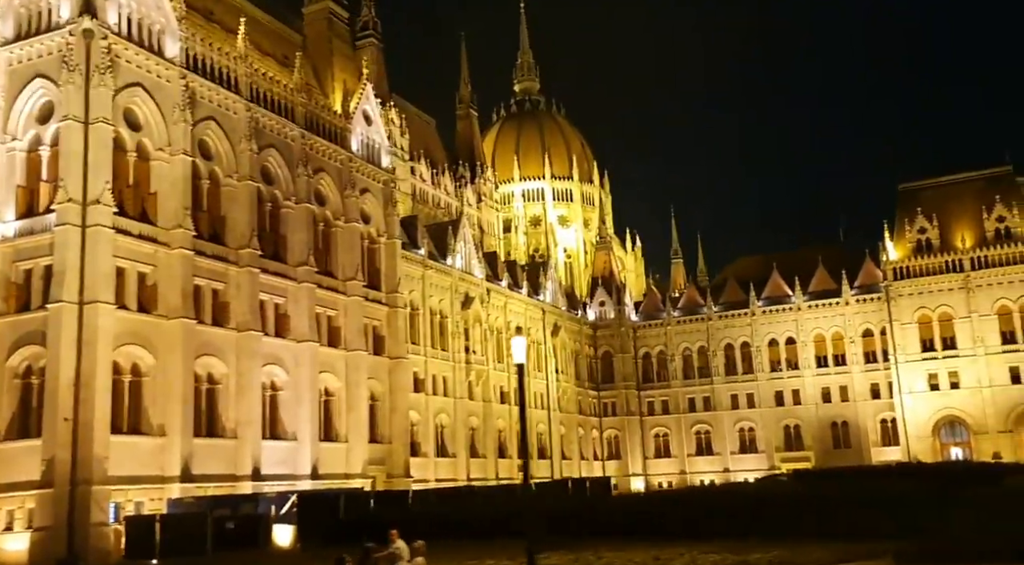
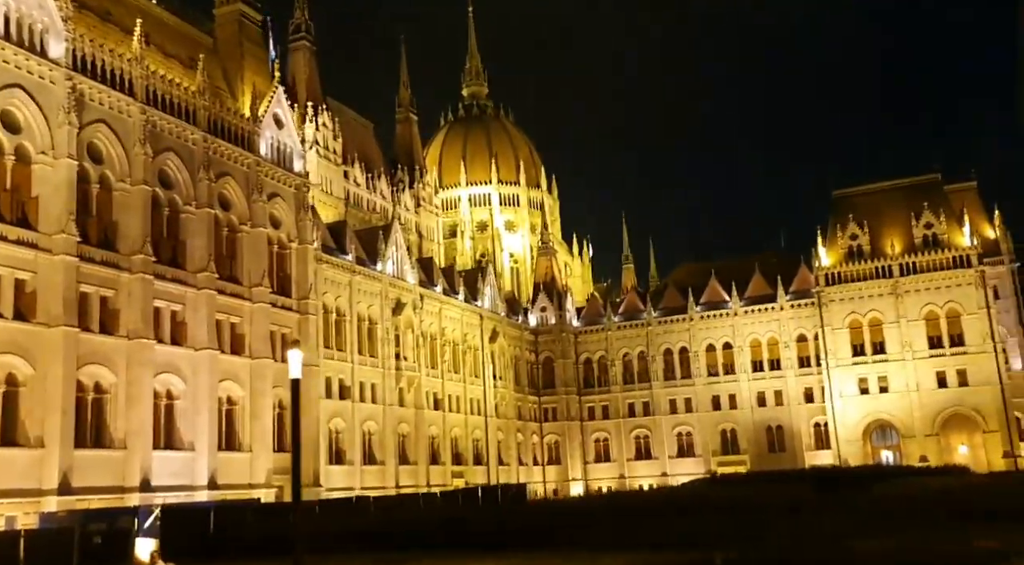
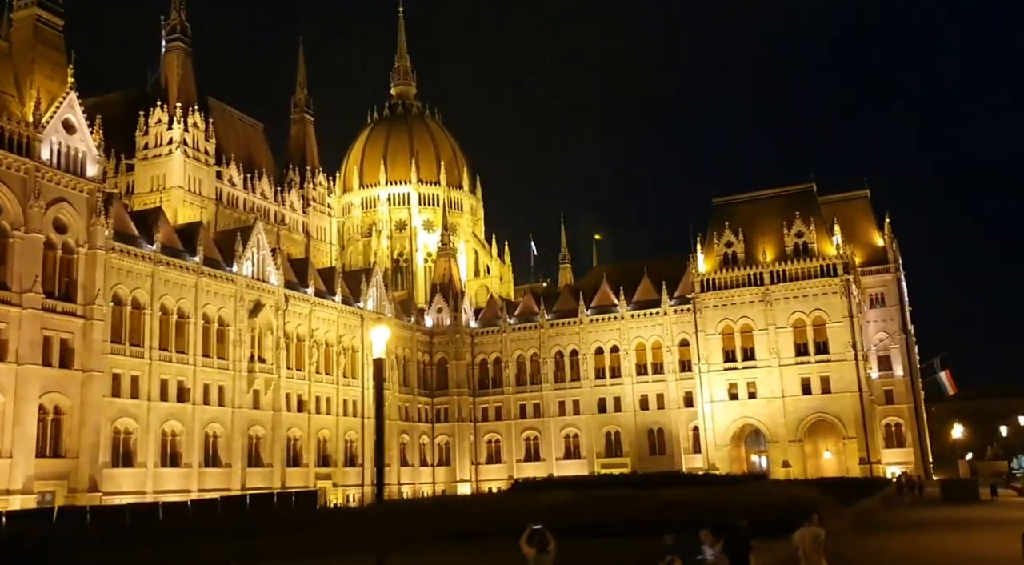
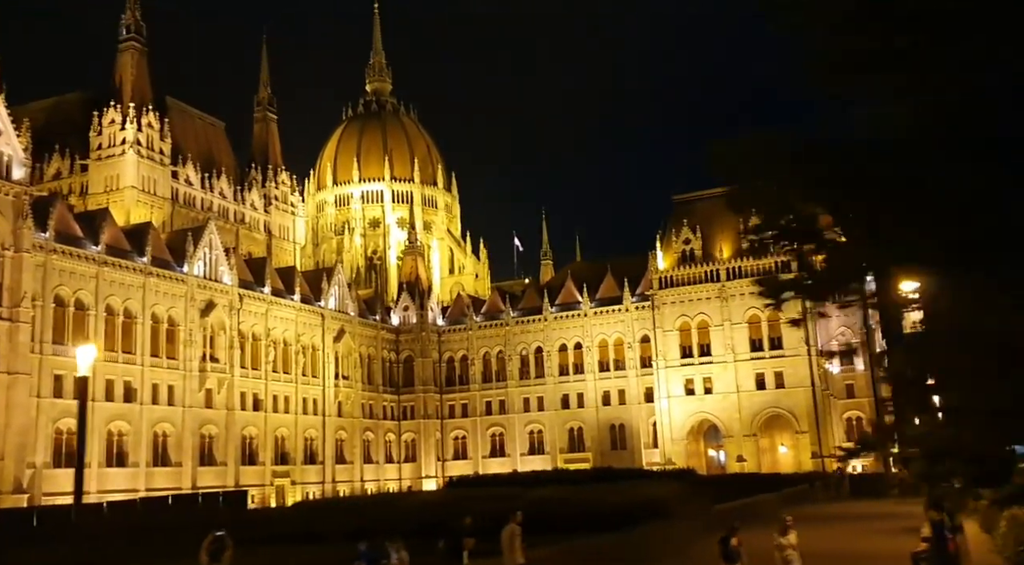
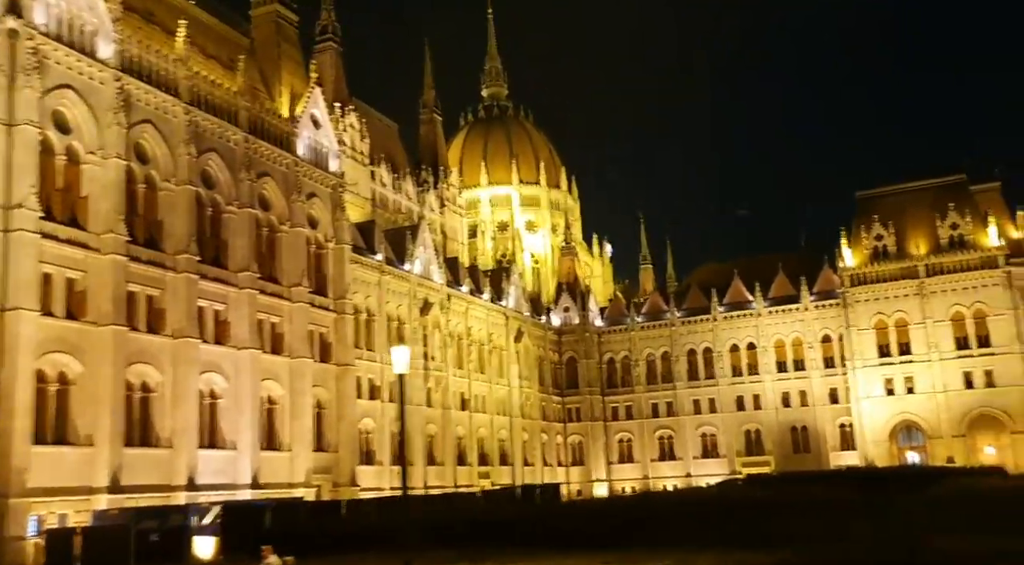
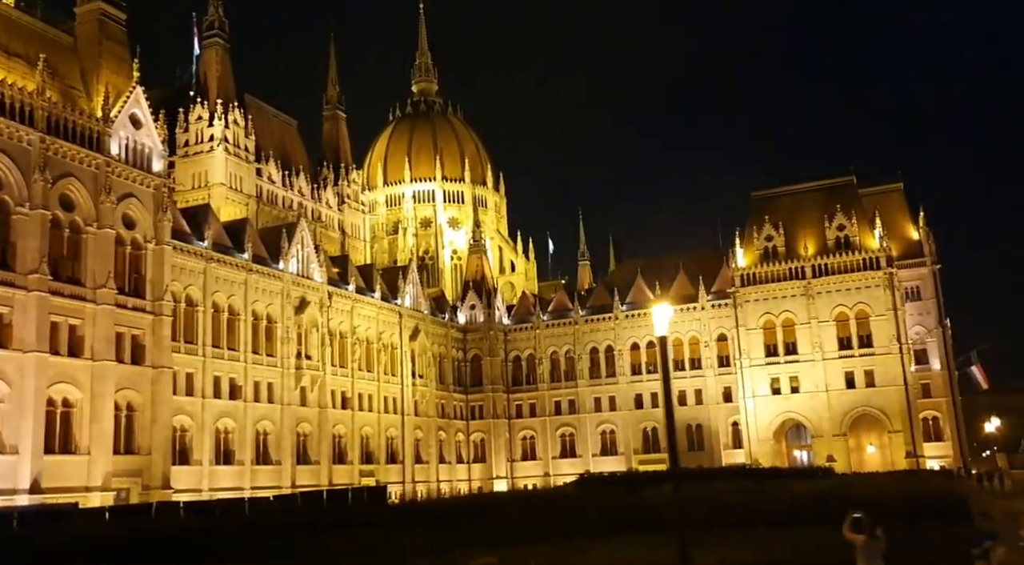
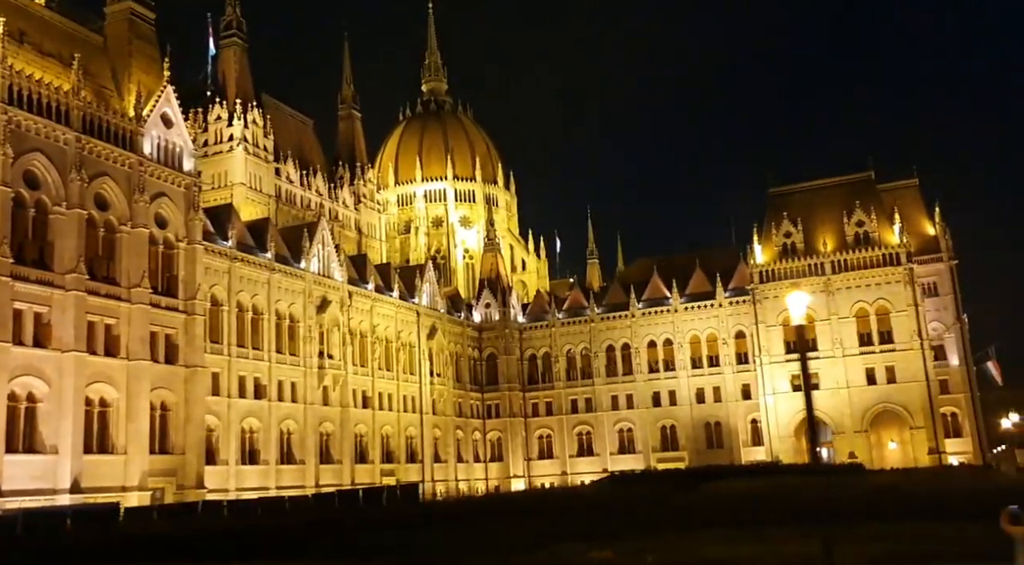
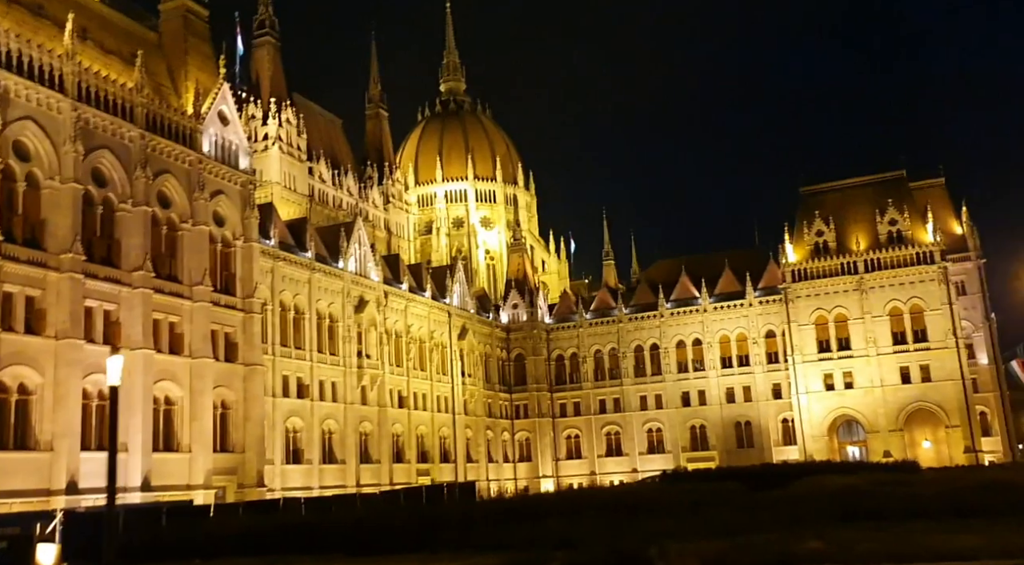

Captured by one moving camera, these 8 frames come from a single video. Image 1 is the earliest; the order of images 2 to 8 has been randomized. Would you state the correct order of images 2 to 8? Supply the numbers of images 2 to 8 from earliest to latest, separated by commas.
5, 2, 8, 7, 6, 3, 4
